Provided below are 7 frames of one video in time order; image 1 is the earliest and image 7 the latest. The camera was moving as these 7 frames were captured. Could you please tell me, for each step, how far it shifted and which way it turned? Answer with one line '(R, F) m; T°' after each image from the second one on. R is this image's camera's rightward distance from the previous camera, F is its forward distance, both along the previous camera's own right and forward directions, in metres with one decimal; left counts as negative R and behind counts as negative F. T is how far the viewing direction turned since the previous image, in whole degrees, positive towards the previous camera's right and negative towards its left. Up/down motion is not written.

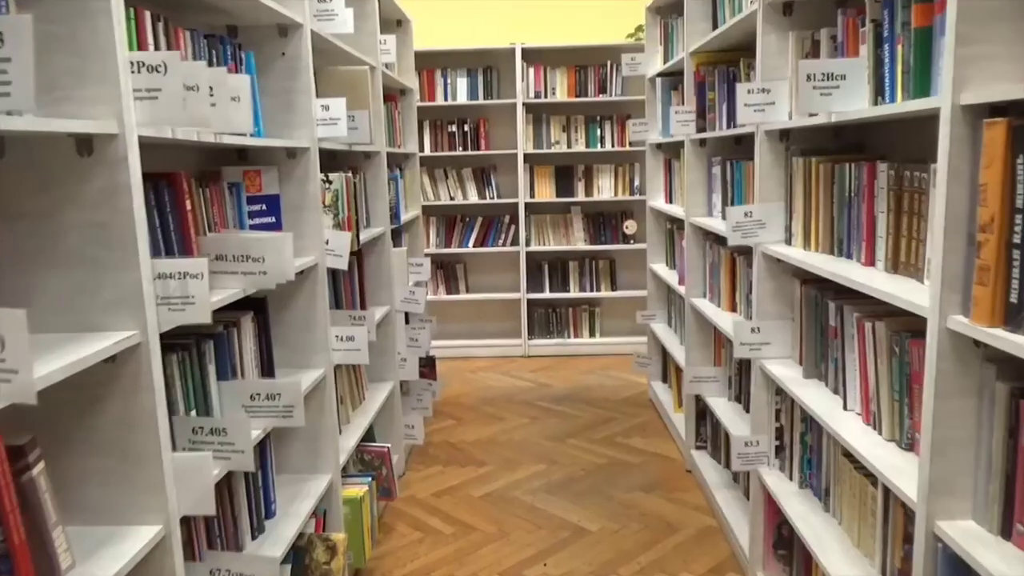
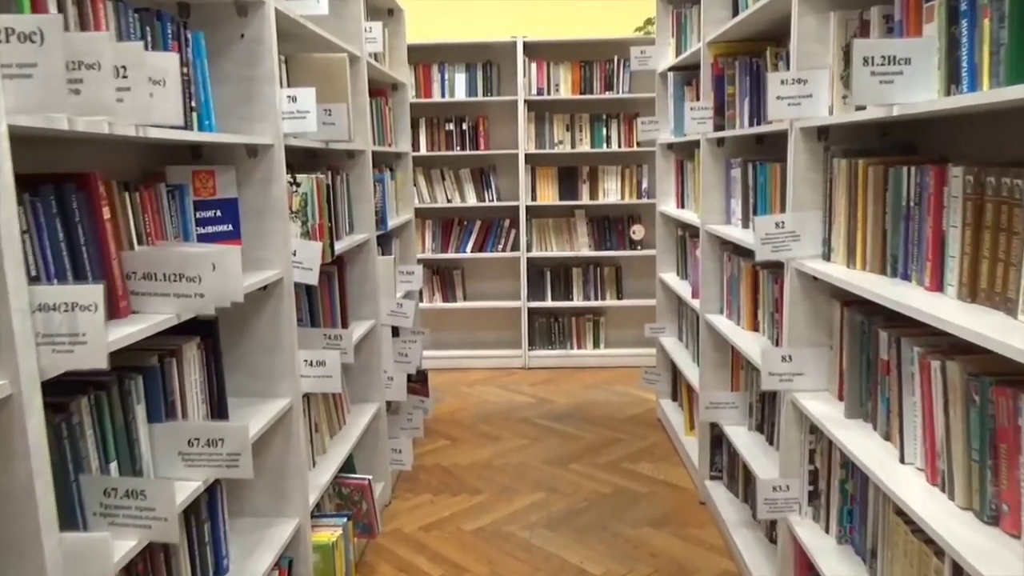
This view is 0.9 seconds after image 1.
(0.0, +0.3) m; 0°
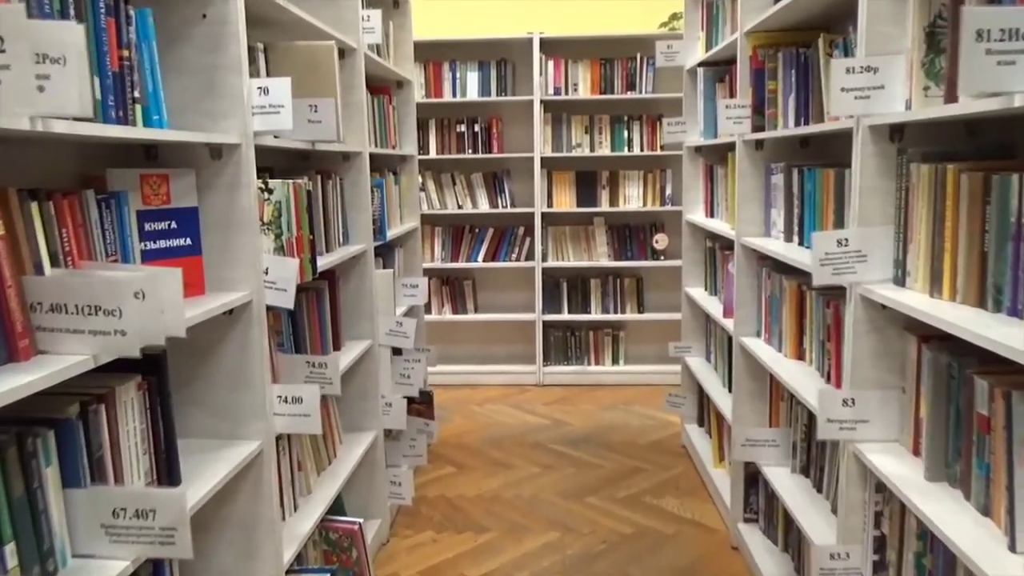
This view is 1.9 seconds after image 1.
(0.0, +0.3) m; -1°
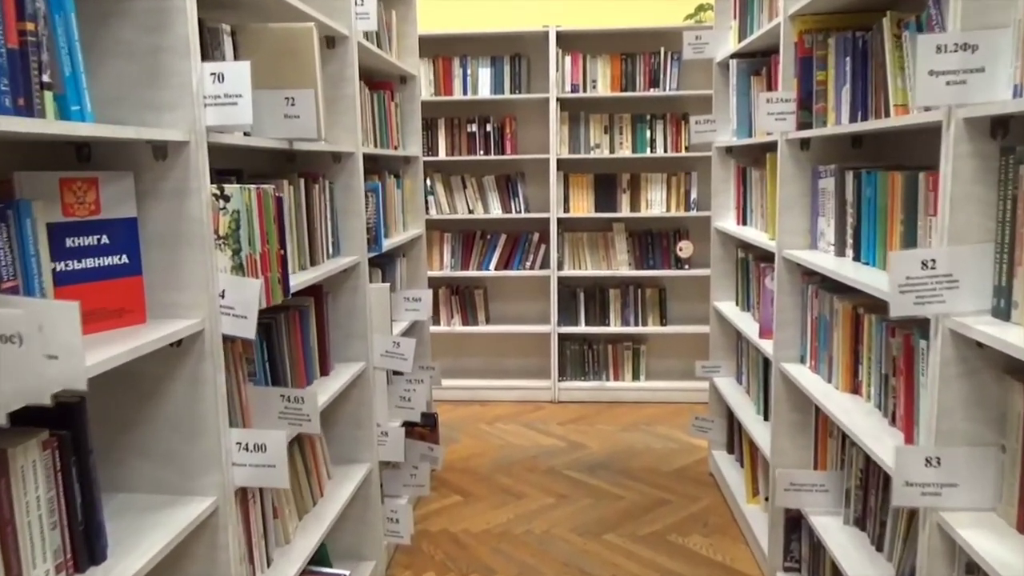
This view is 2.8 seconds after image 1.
(0.0, +0.3) m; -1°
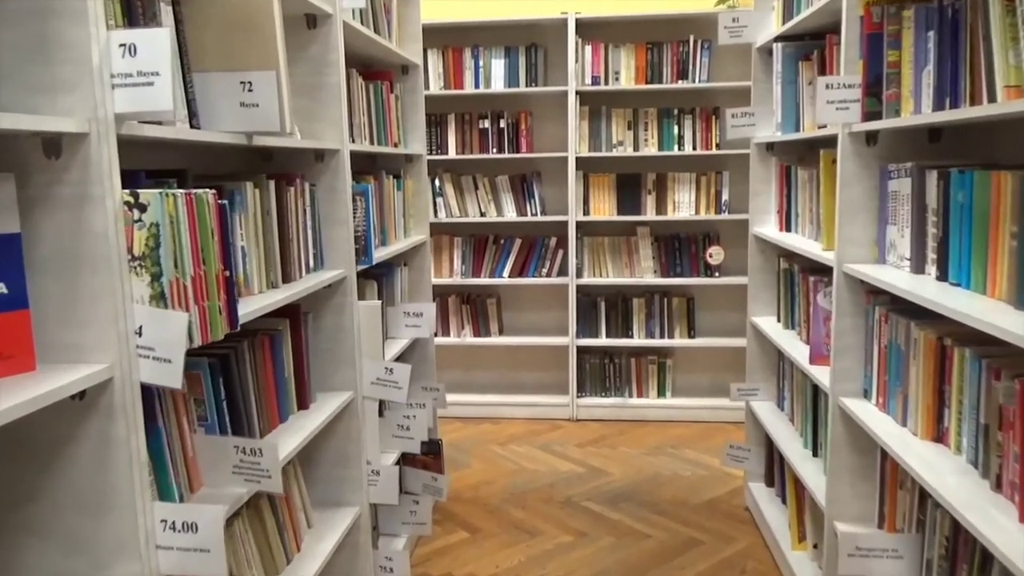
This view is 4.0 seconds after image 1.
(0.0, +0.3) m; -1°
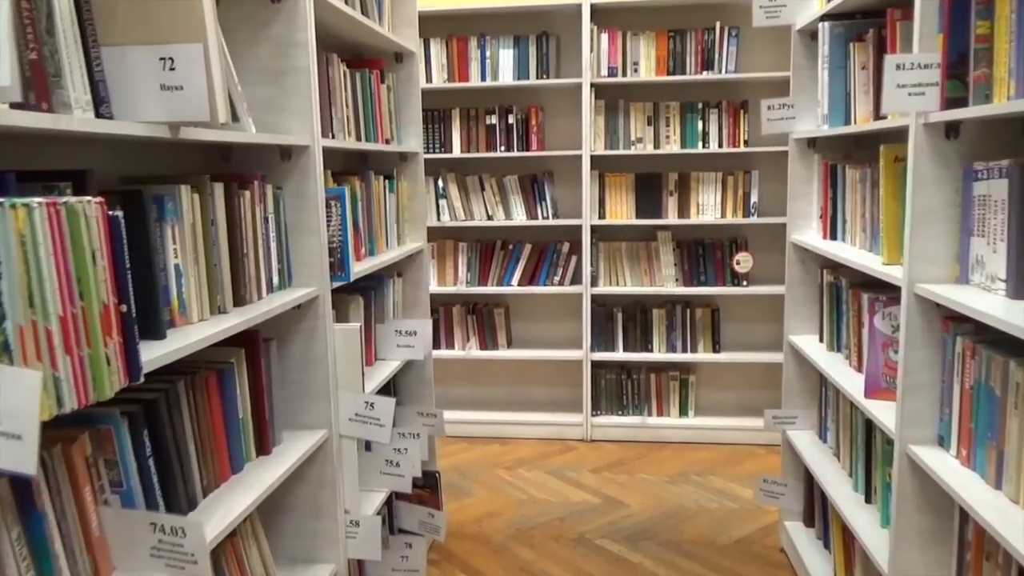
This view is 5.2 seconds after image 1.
(0.0, +0.3) m; -1°
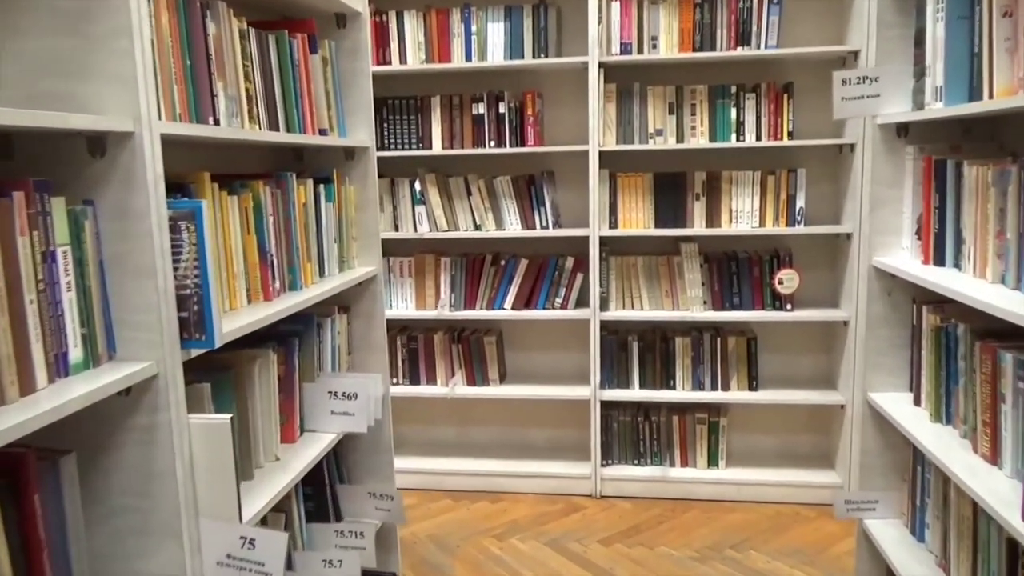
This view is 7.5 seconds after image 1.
(+0.1, +0.7) m; -1°
